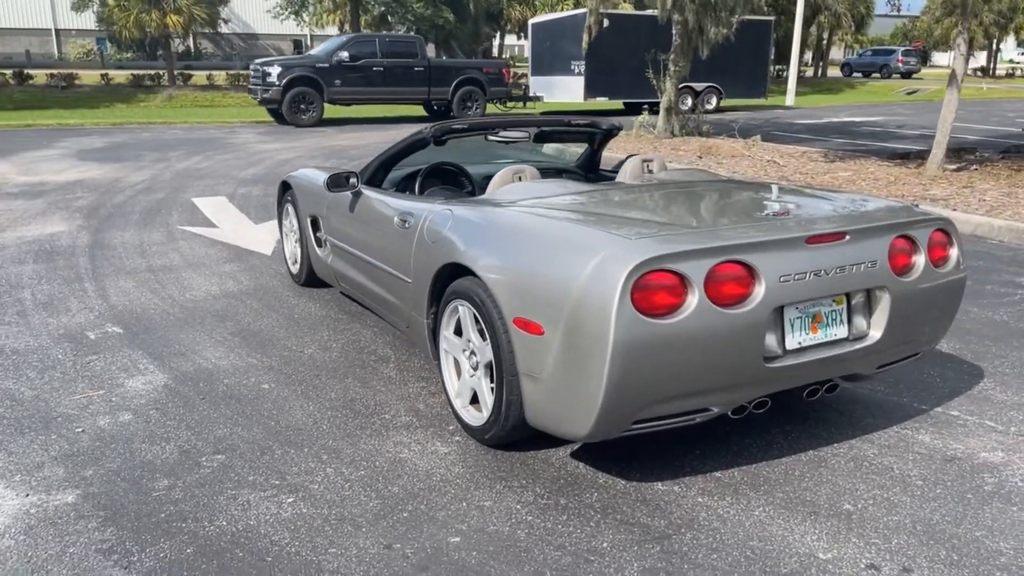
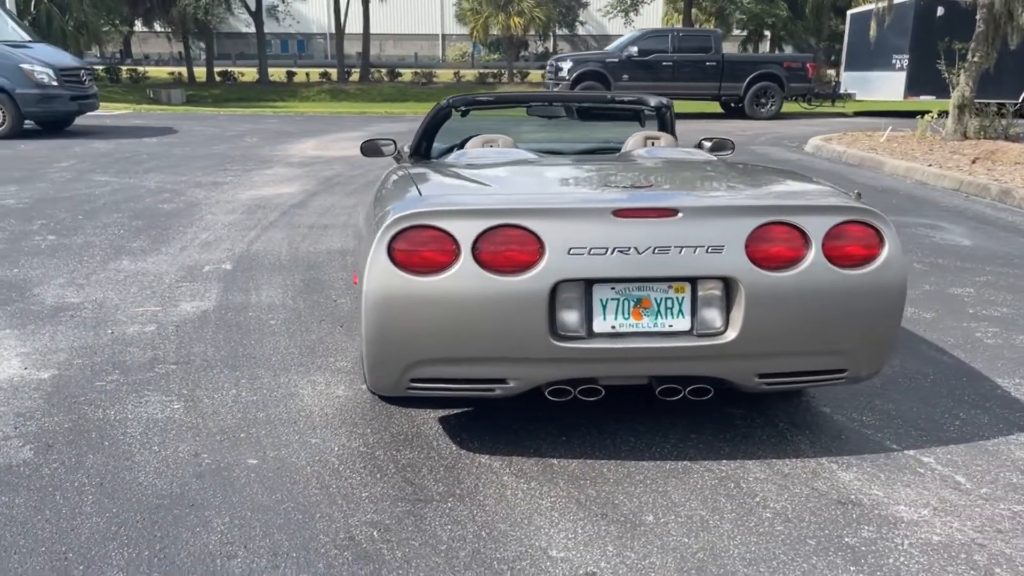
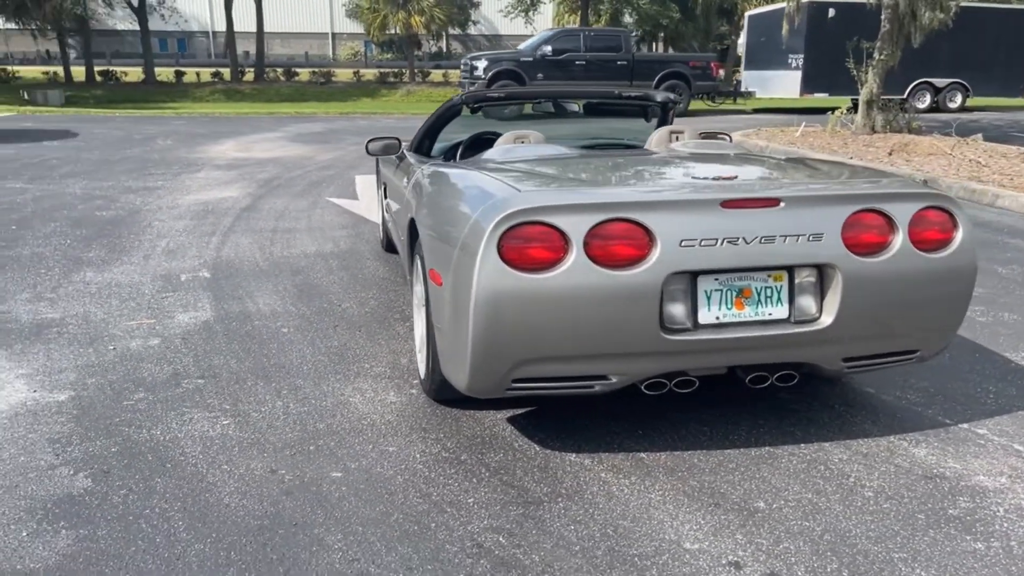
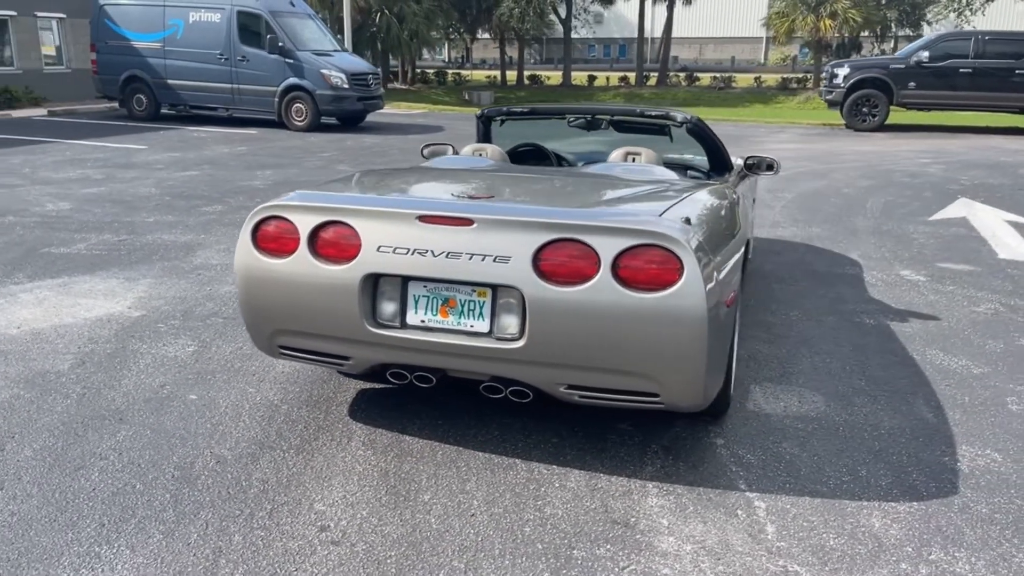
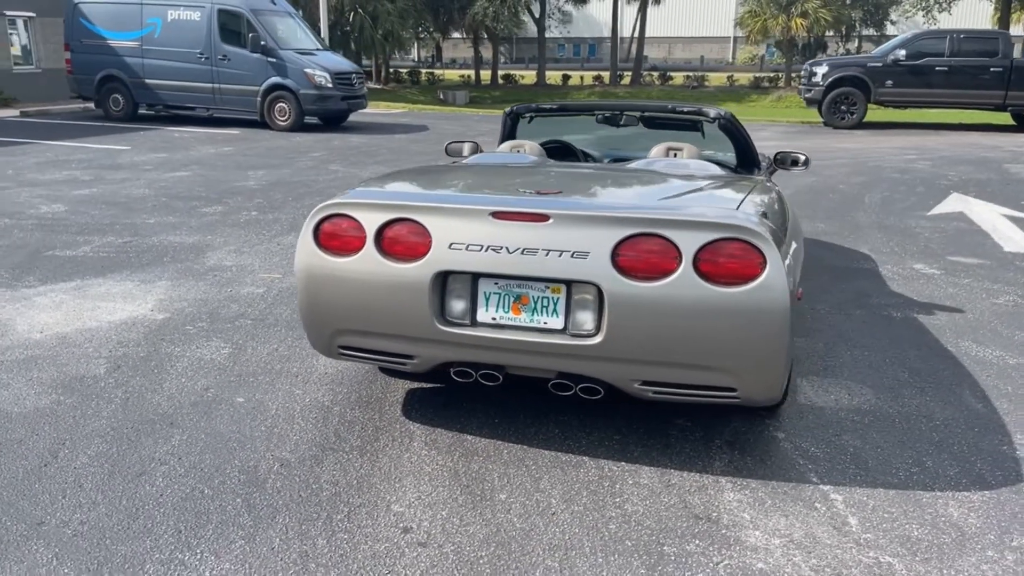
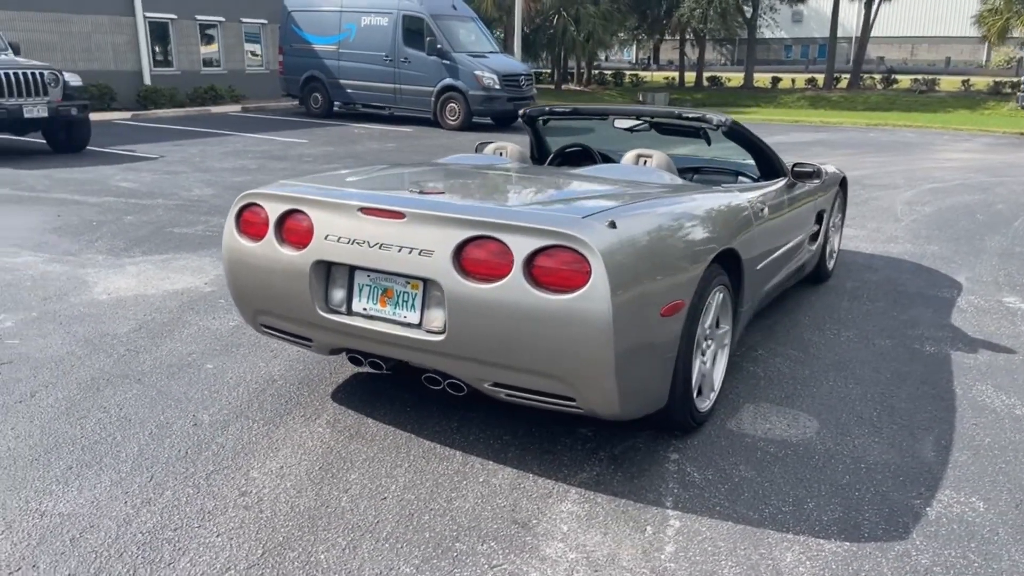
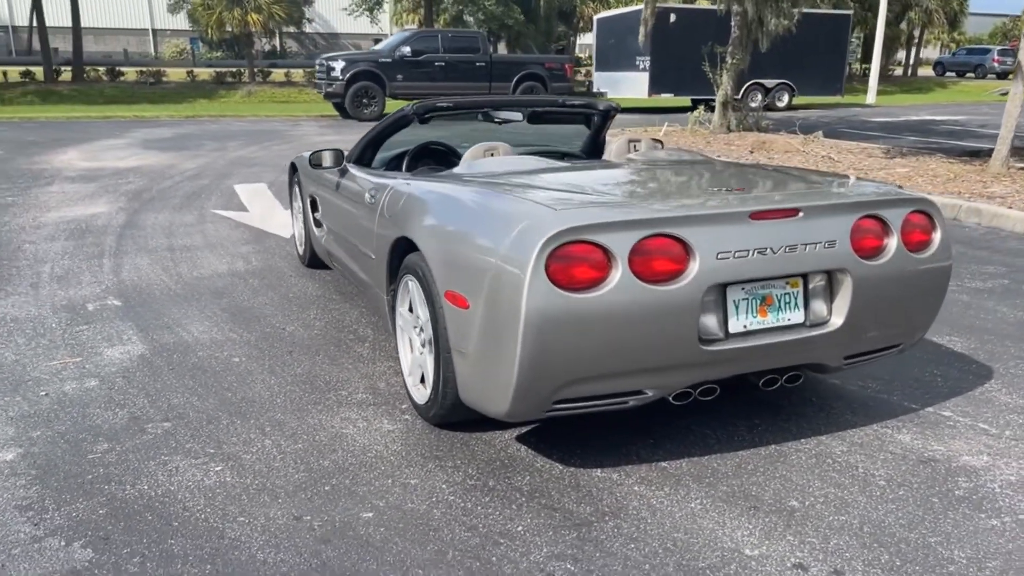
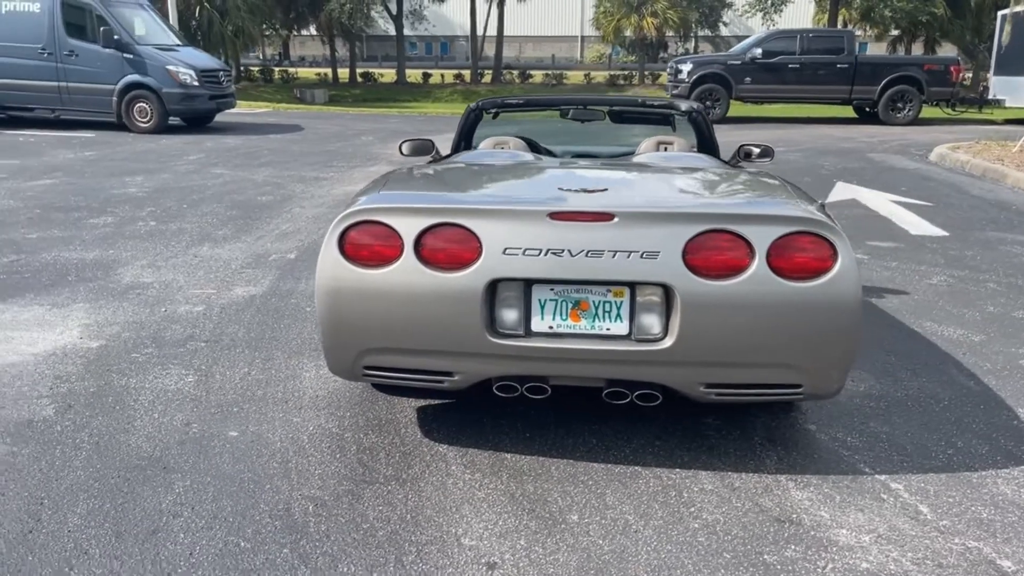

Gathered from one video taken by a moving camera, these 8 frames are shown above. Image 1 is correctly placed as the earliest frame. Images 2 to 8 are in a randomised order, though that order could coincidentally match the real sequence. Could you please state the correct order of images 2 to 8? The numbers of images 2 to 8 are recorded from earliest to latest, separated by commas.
7, 3, 2, 8, 5, 4, 6
